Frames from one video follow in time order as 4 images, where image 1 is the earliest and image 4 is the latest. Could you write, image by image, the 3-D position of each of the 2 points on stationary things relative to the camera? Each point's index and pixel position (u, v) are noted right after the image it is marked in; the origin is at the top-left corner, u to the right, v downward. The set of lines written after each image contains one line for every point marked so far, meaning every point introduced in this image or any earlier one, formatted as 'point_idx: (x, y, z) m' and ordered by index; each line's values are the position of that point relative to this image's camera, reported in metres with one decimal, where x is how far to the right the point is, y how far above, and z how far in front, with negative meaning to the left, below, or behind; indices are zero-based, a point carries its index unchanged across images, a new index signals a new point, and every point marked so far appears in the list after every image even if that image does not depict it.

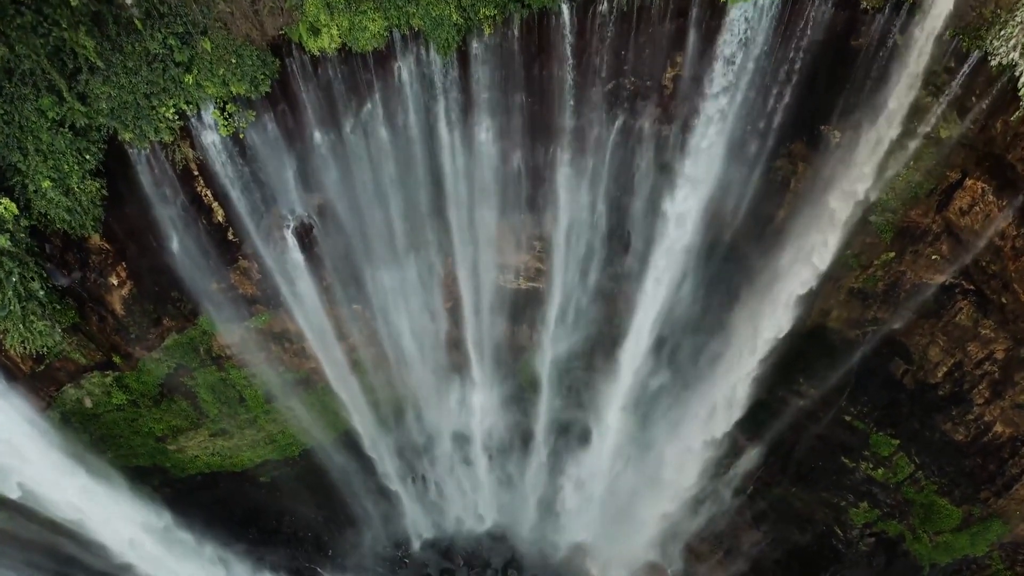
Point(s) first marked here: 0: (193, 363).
0: (-5.3, -1.3, +11.0) m
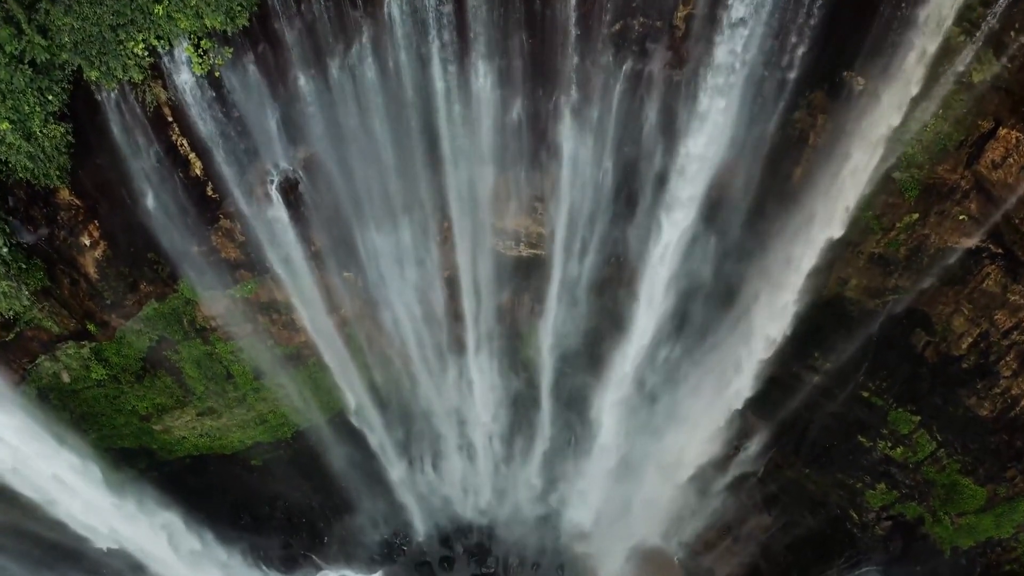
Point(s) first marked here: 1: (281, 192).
0: (-5.3, -0.8, +10.4) m
1: (-3.3, +1.4, +9.3) m
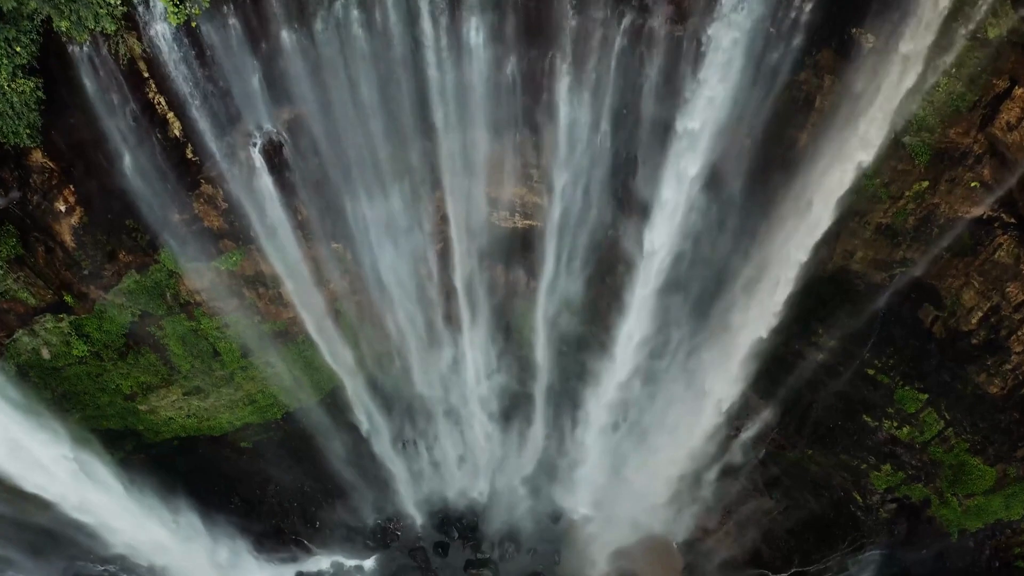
0: (-5.4, -0.3, +10.1) m
1: (-3.4, +1.8, +9.0) m
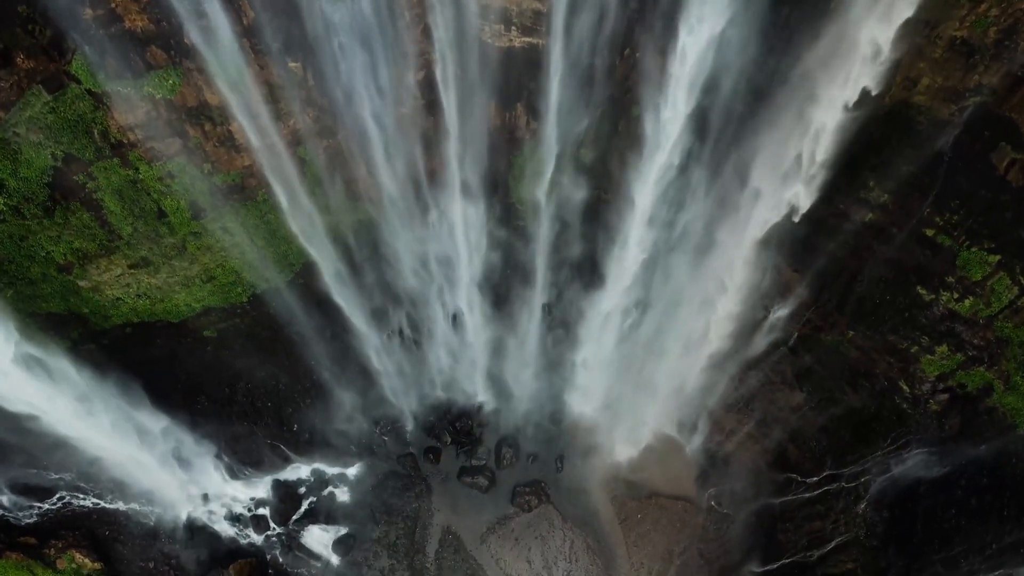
0: (-5.4, +1.7, +8.4) m
1: (-3.5, +3.9, +7.2) m
